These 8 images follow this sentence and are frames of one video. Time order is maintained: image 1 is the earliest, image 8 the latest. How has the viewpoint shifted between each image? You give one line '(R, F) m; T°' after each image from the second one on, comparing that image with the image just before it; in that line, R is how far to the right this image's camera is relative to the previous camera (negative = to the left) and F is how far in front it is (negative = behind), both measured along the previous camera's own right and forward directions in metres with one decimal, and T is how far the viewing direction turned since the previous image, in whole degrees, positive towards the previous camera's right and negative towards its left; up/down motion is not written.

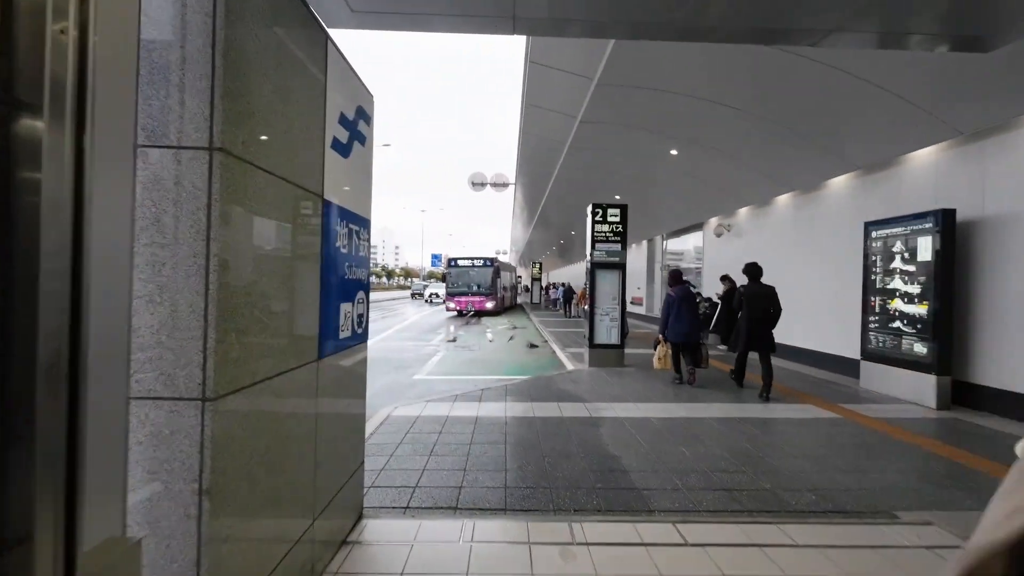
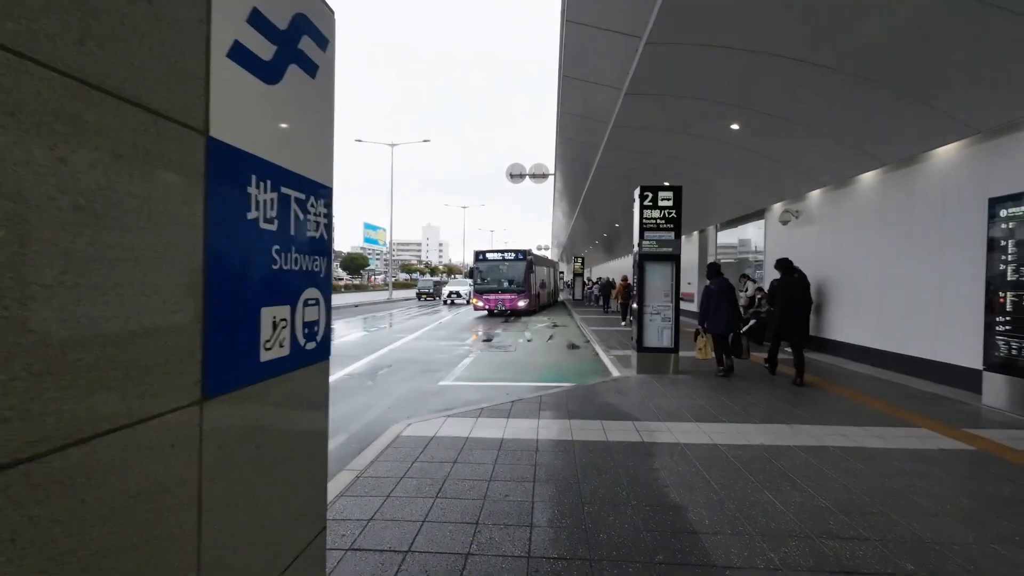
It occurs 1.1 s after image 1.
(+0.1, +1.1) m; -5°
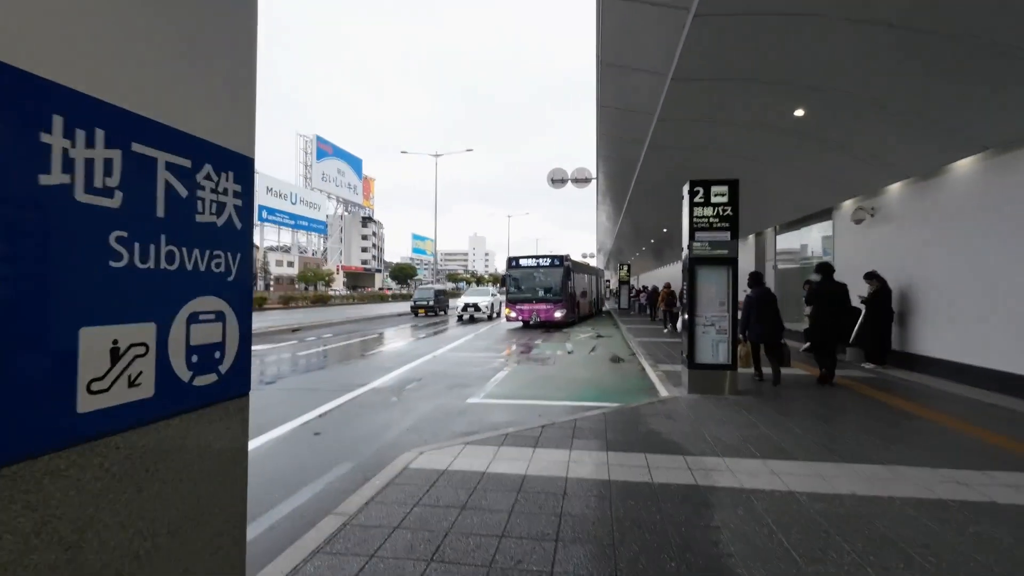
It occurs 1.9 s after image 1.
(+0.2, +0.8) m; -5°
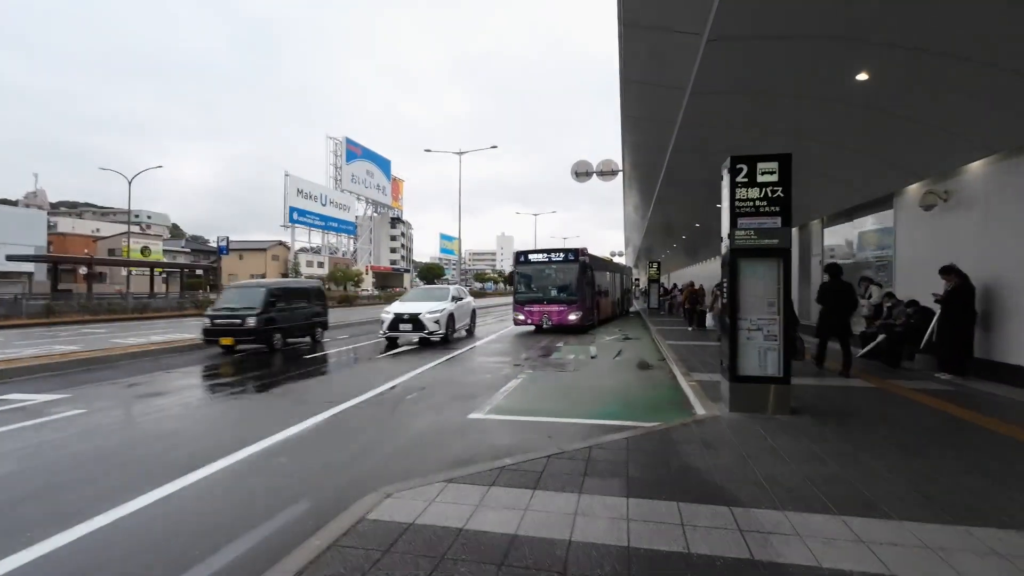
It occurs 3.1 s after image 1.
(+0.3, +1.1) m; -3°
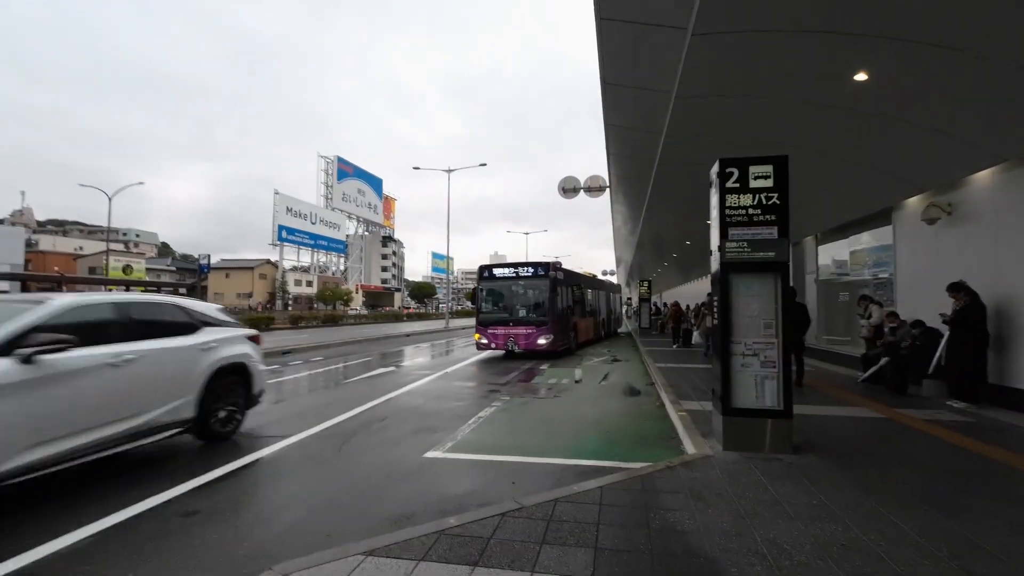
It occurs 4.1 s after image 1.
(+0.4, +0.8) m; +1°
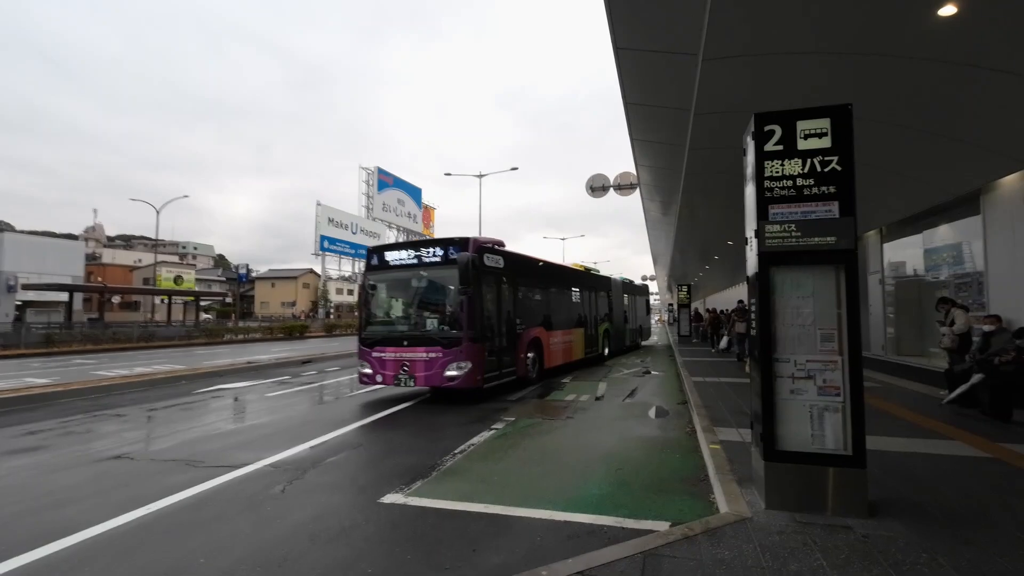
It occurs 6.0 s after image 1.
(+0.6, +1.3) m; -5°
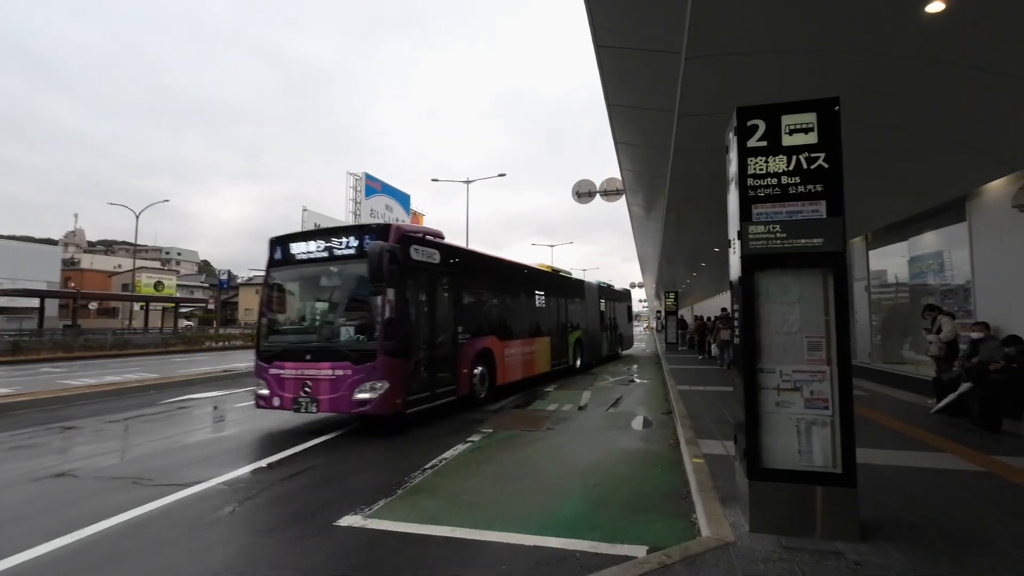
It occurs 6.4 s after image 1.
(+0.2, +0.3) m; +1°
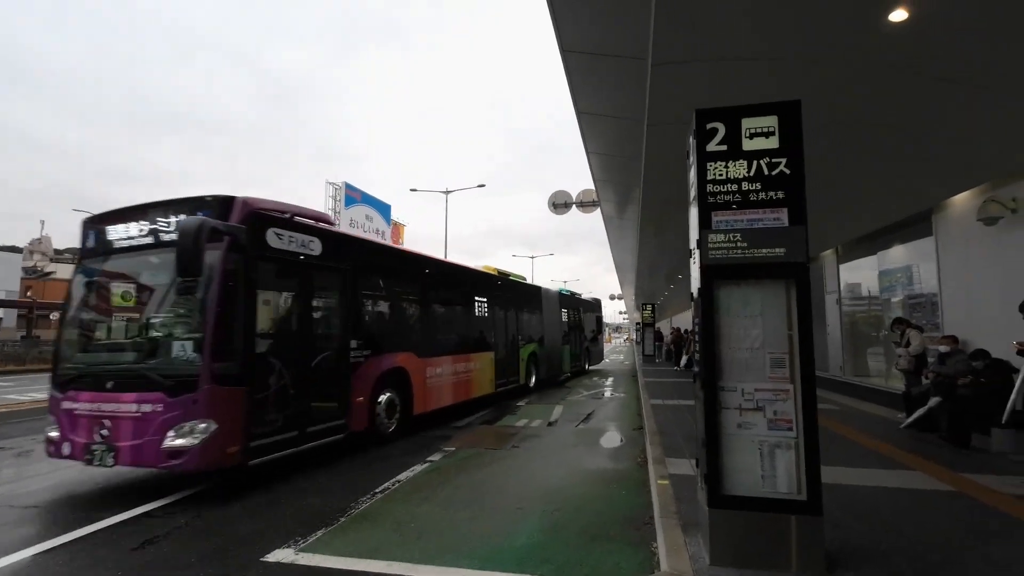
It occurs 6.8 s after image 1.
(+0.3, +0.3) m; +2°
